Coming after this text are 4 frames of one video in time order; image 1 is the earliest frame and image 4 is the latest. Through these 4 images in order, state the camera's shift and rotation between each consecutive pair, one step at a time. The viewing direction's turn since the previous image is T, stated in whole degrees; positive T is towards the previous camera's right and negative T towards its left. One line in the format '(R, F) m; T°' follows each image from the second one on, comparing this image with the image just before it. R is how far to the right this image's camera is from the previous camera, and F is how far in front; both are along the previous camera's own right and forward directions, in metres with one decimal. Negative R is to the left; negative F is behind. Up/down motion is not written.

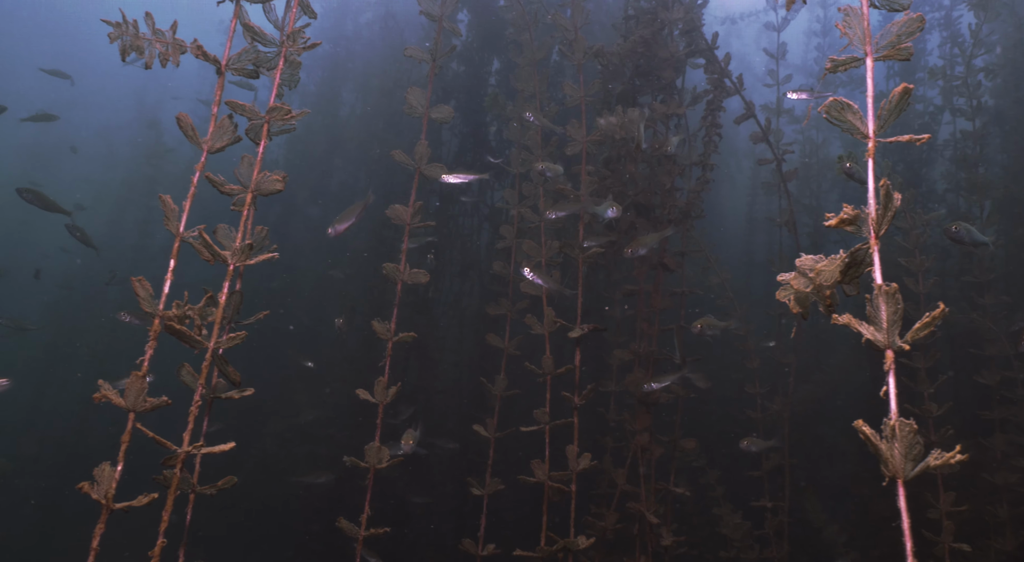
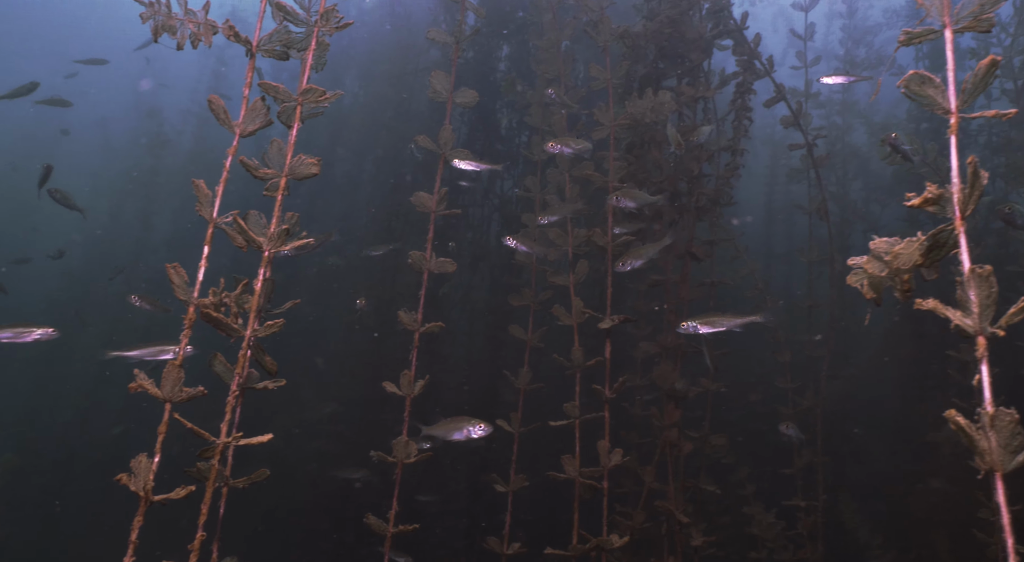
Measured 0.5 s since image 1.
(-0.3, +0.3) m; 0°
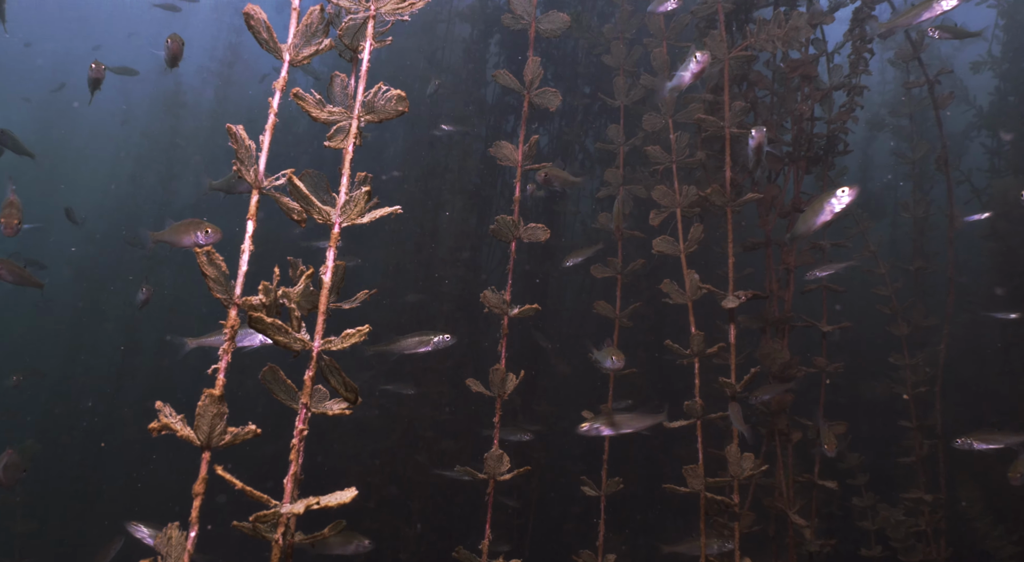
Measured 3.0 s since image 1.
(-0.8, +1.6) m; -1°
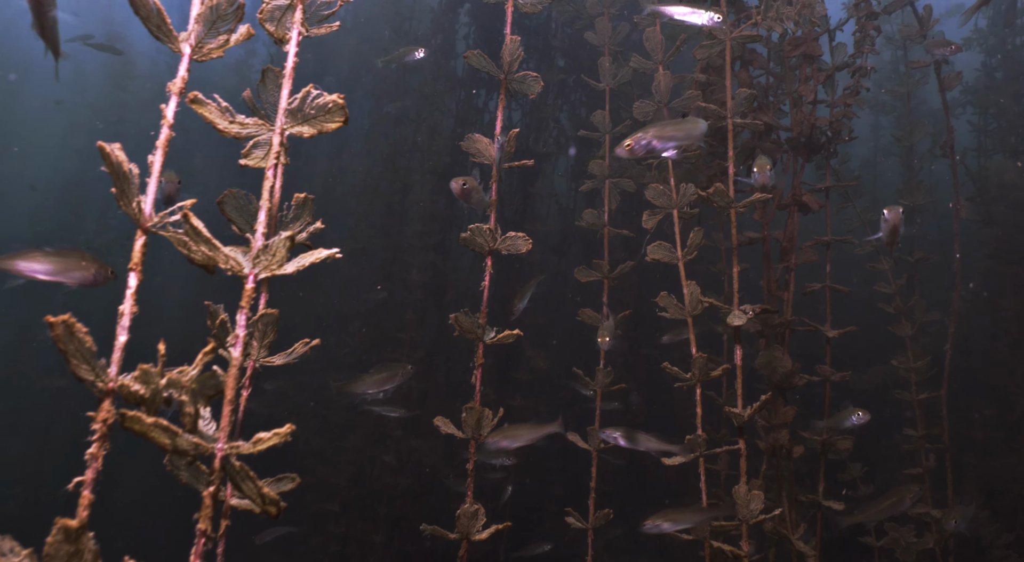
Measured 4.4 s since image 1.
(0.0, +1.0) m; +2°
